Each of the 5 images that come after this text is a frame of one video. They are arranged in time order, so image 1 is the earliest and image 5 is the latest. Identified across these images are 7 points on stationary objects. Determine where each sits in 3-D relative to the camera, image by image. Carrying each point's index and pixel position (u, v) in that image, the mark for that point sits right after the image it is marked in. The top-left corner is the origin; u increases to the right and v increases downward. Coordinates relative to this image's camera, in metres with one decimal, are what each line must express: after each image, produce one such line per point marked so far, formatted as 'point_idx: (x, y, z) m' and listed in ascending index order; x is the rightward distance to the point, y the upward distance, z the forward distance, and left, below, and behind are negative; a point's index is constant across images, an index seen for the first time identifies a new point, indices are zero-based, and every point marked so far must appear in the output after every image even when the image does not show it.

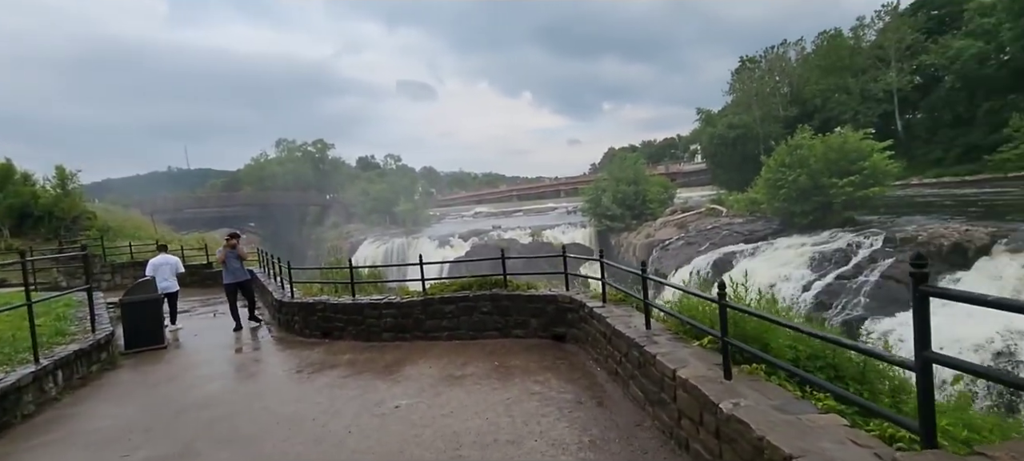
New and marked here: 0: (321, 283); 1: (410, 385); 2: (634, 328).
0: (-2.7, -0.7, +7.2) m
1: (-0.8, -1.2, +4.1) m
2: (+0.9, -0.7, +3.6) m
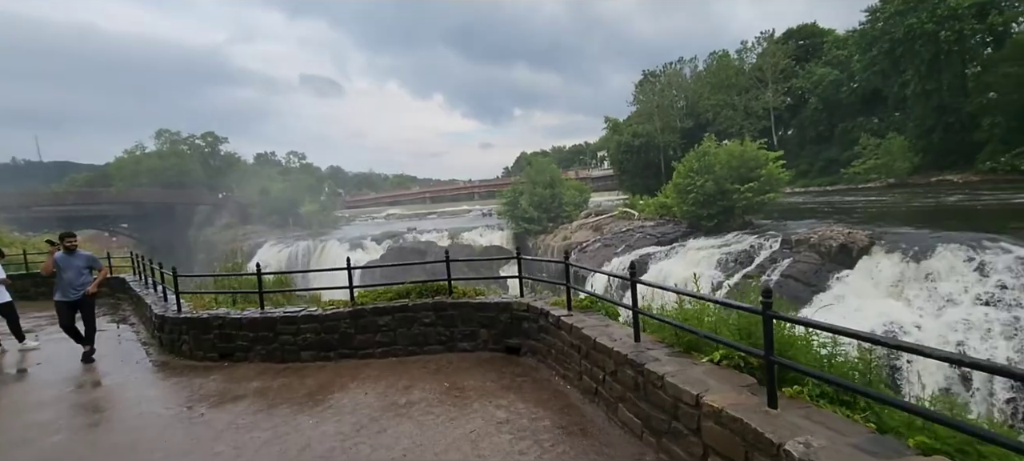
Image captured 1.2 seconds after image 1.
0: (-3.4, -0.7, +6.0) m
1: (-1.1, -1.2, +3.3) m
2: (+0.6, -0.7, +3.1) m
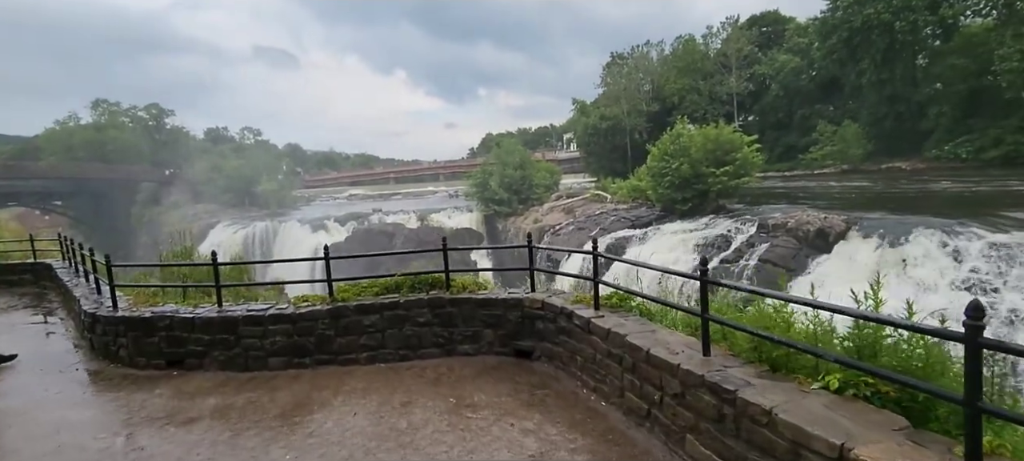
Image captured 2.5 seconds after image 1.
0: (-3.5, -0.5, +5.1) m
1: (-0.9, -1.1, +2.6) m
2: (+0.8, -0.6, +2.5) m
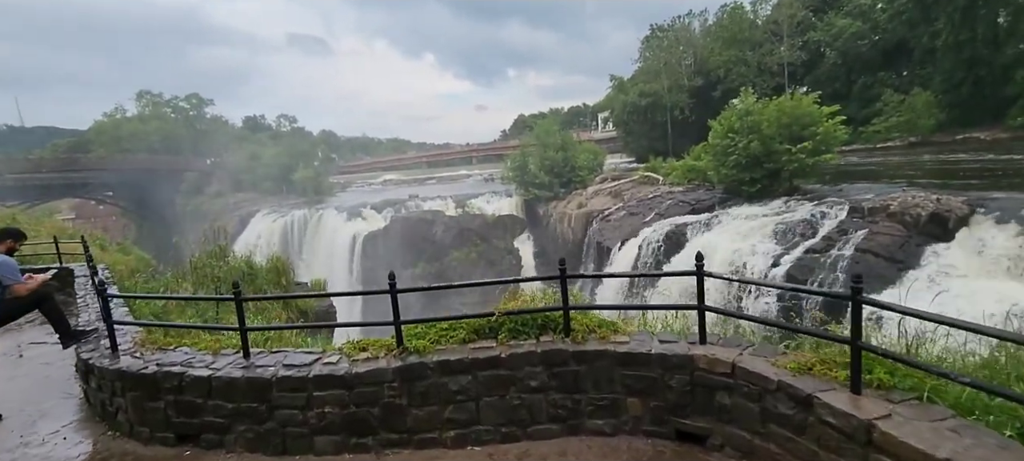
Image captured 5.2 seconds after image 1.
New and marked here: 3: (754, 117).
0: (-2.6, -0.6, +4.0) m
1: (-0.2, -1.3, +1.3) m
2: (+1.5, -0.7, +1.1) m
3: (+8.6, +4.0, +18.3) m
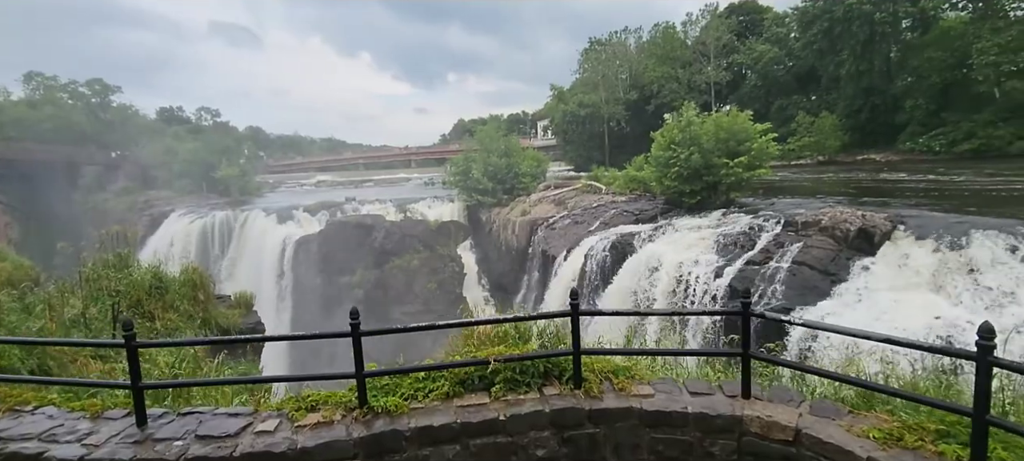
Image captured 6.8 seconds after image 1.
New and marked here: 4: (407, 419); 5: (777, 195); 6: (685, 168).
0: (-2.7, -0.7, +3.1) m
1: (0.0, -1.4, +0.7) m
2: (+1.7, -0.9, +0.7) m
3: (+6.7, +3.6, +18.7) m
4: (-0.4, -0.7, +2.1) m
5: (+9.5, +1.3, +18.4) m
6: (+6.2, +2.2, +18.4) m
